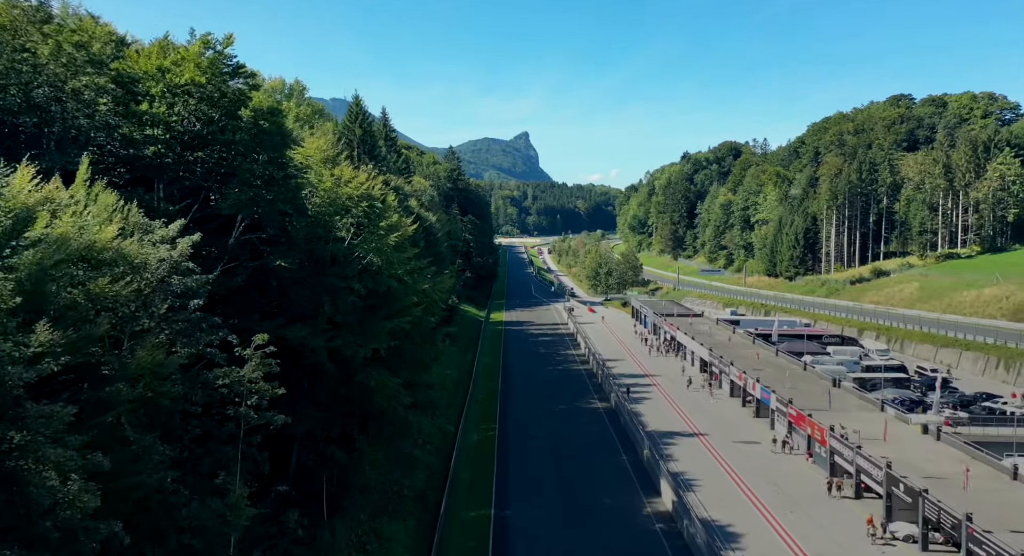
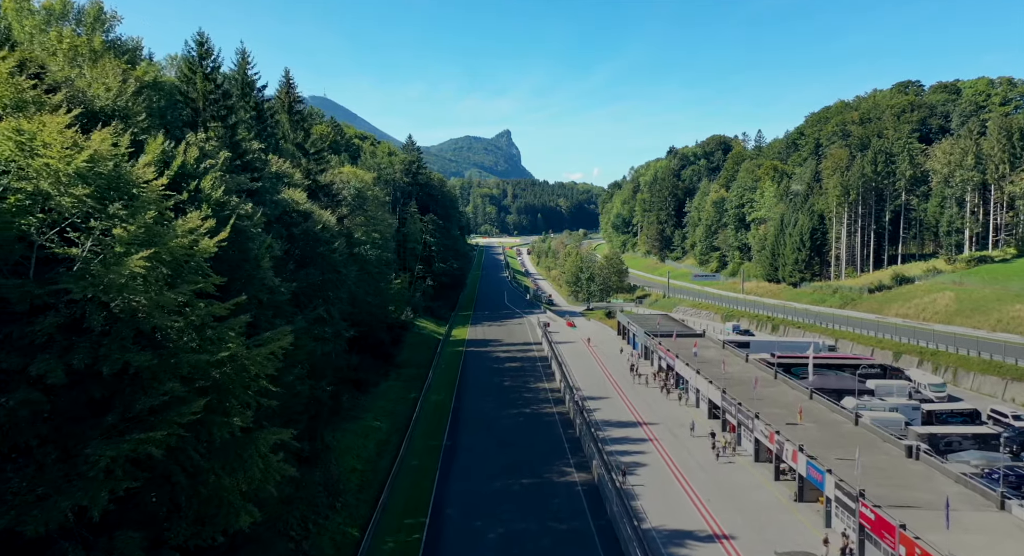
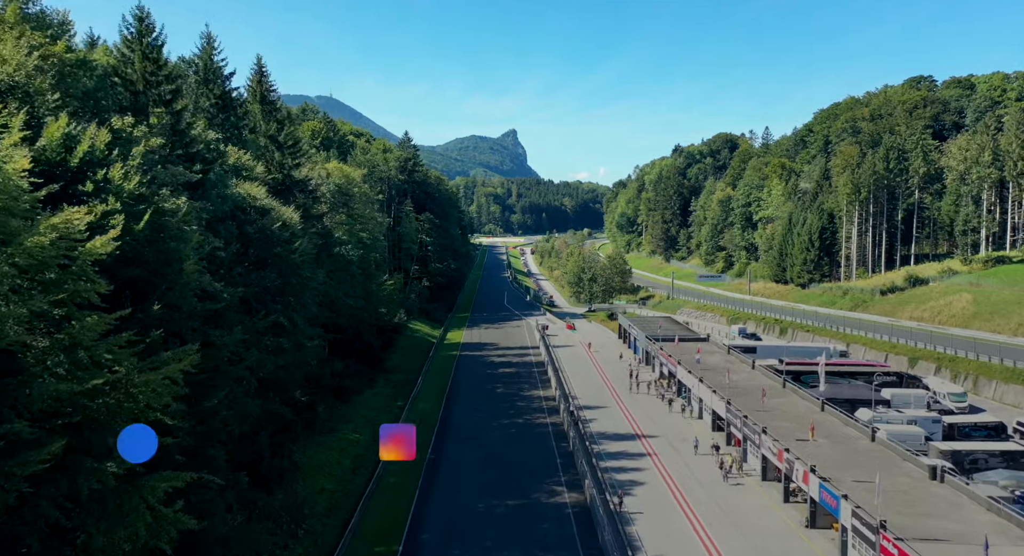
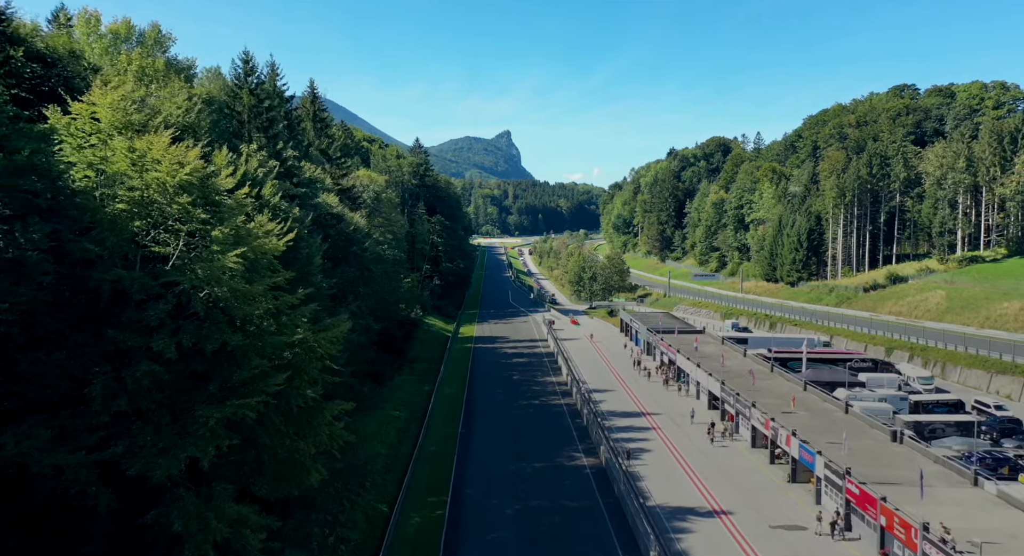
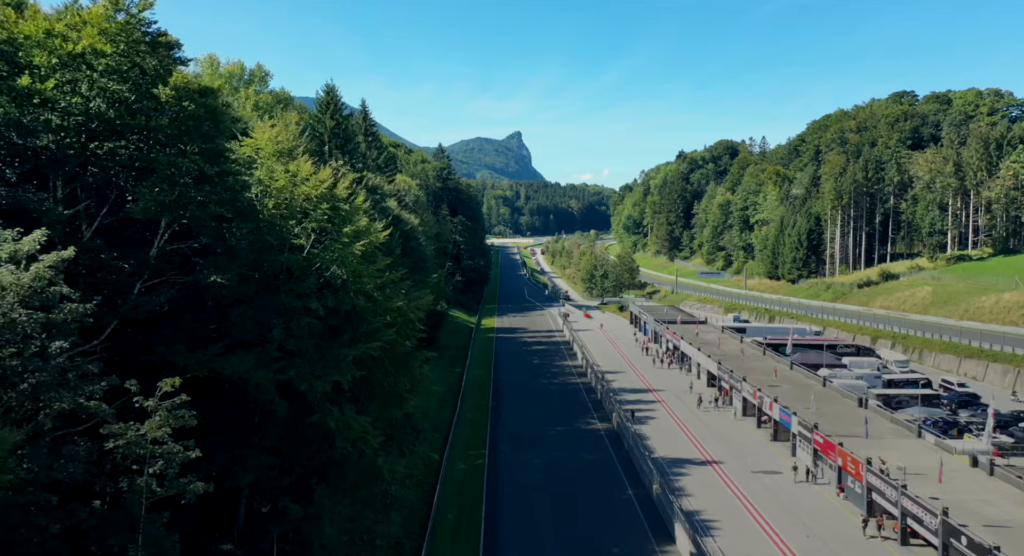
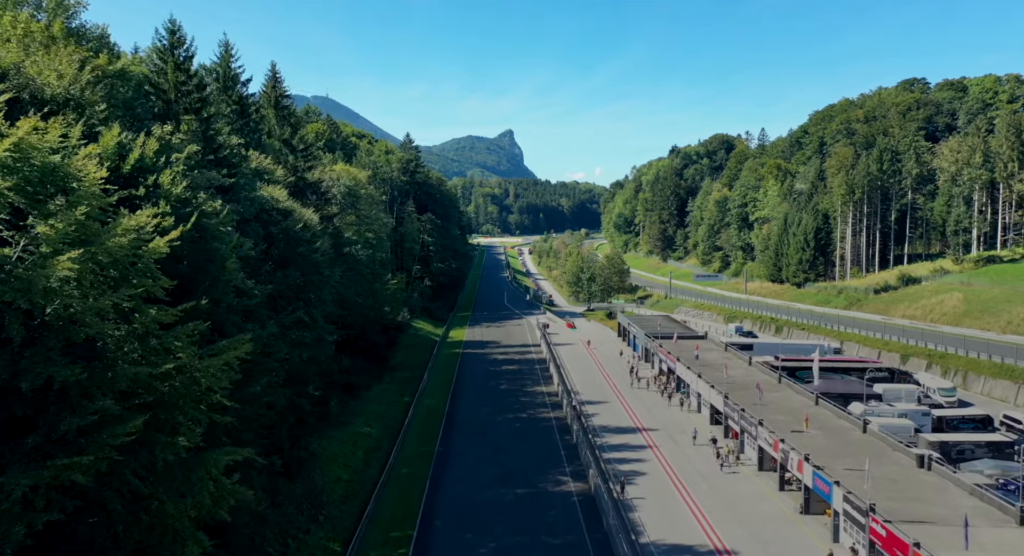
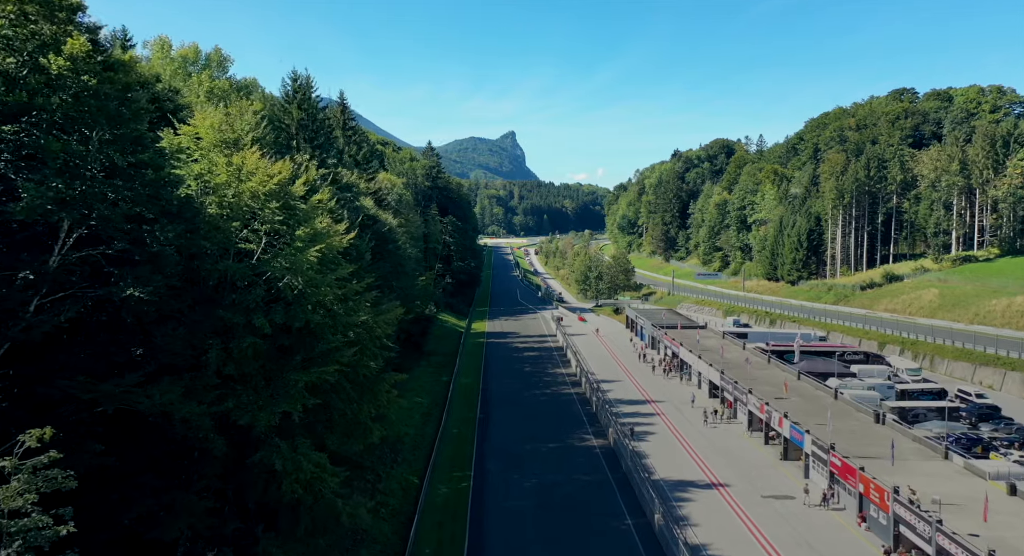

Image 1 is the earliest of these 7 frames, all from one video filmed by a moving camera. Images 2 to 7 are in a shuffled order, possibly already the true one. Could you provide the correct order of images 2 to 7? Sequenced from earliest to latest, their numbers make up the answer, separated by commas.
5, 7, 4, 2, 6, 3
